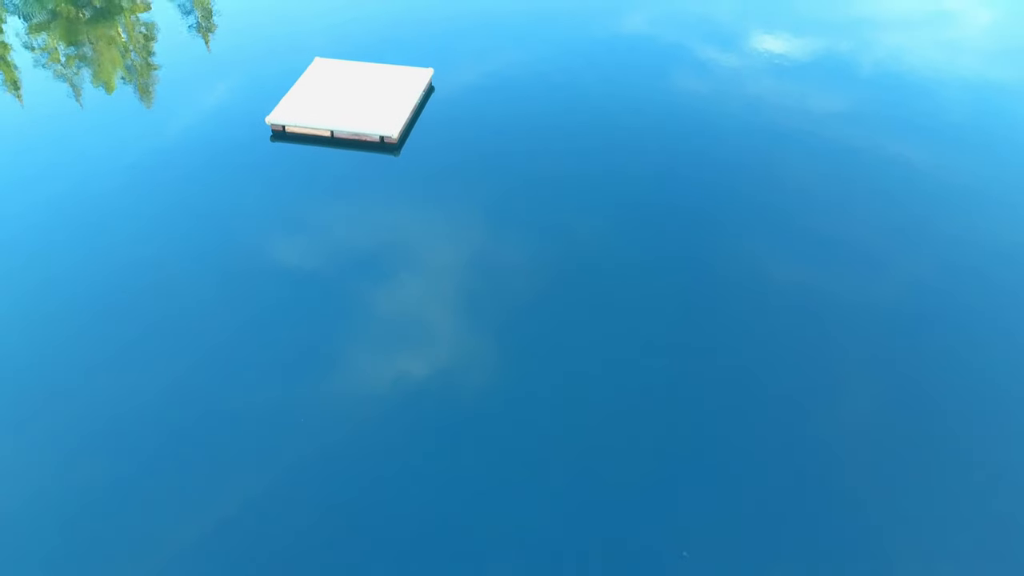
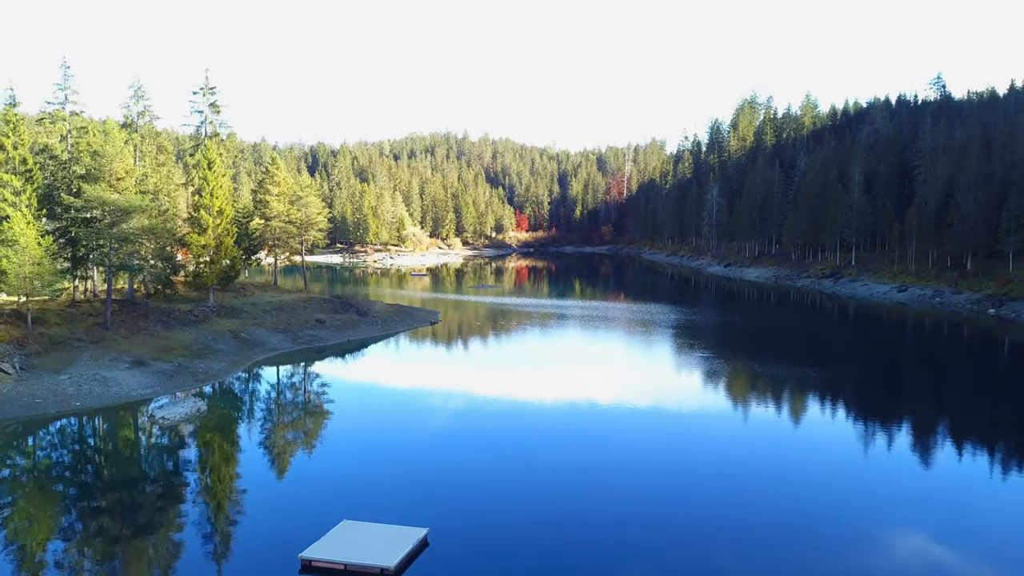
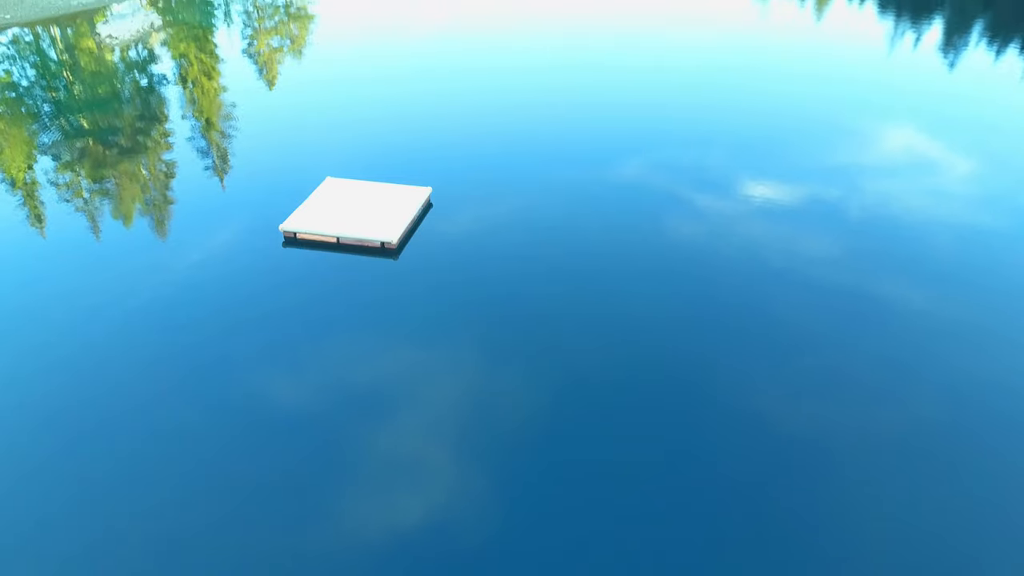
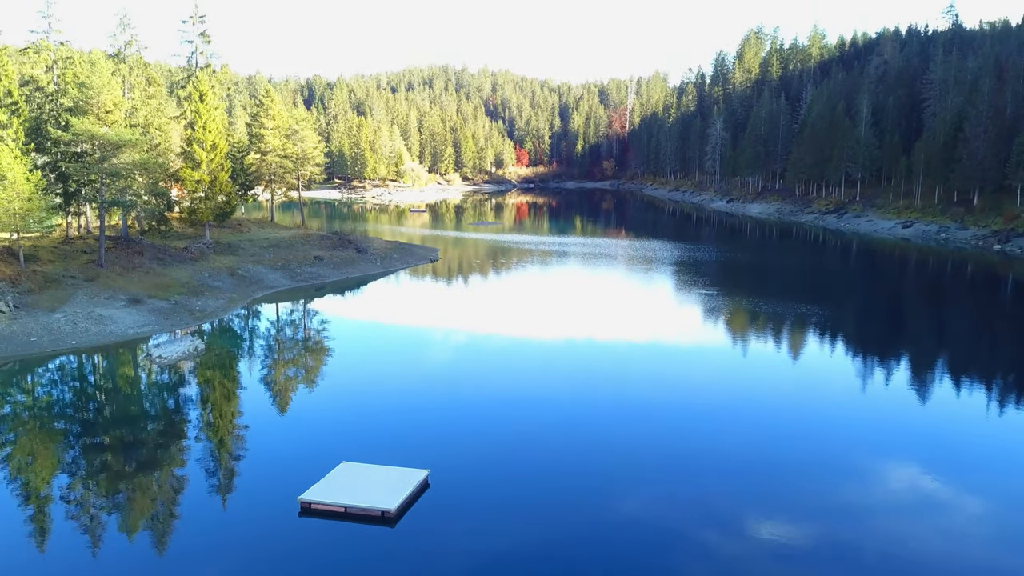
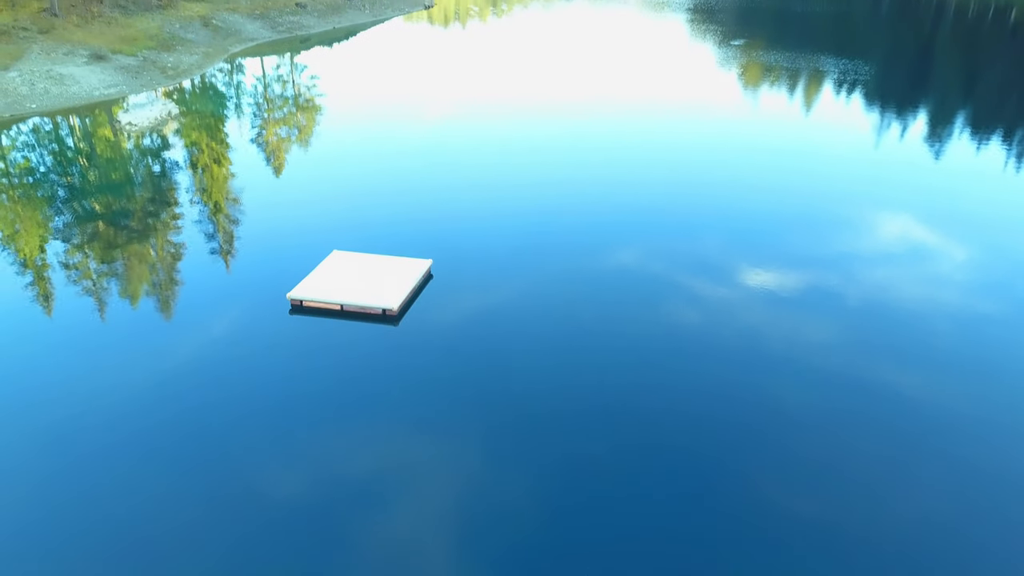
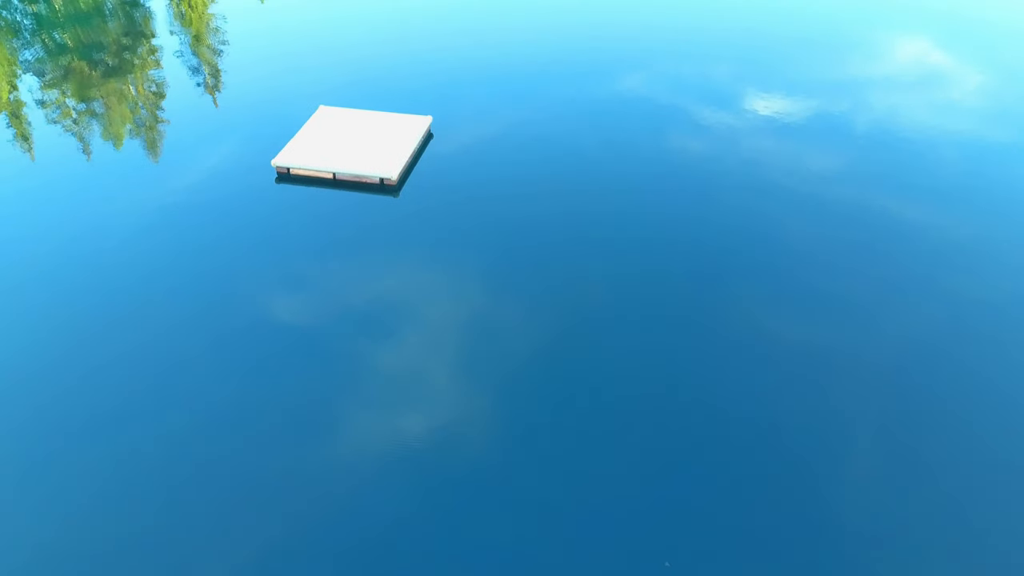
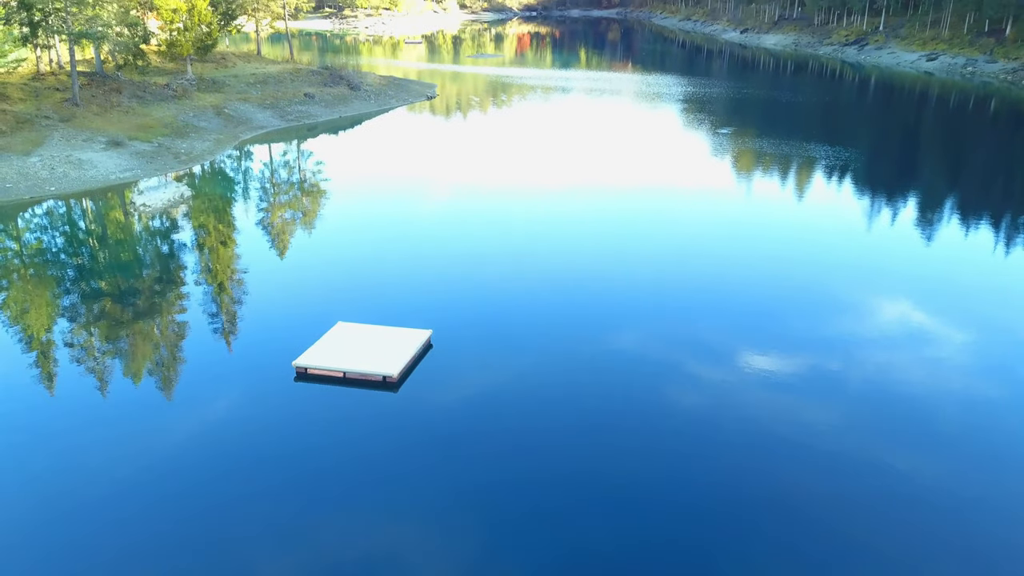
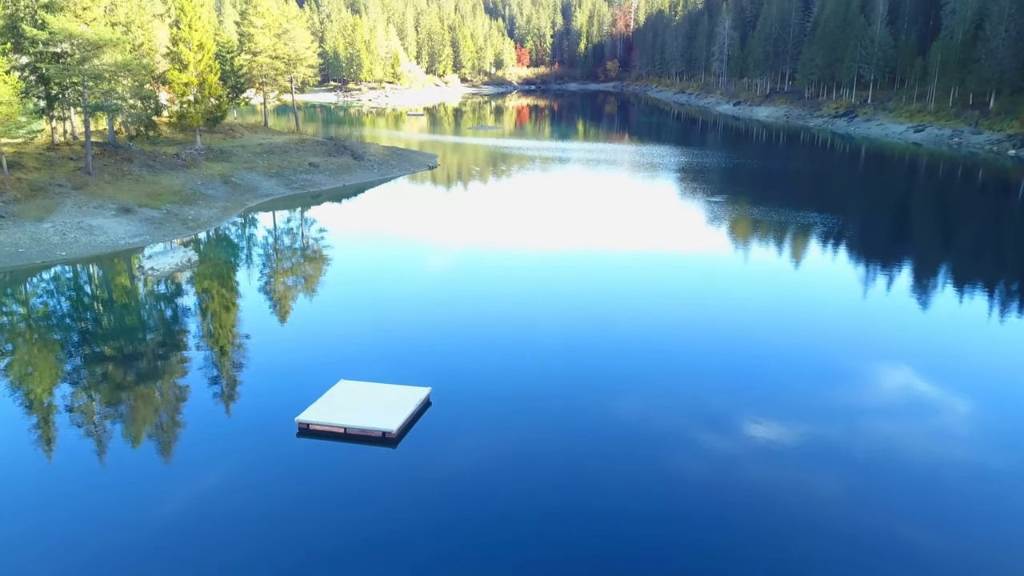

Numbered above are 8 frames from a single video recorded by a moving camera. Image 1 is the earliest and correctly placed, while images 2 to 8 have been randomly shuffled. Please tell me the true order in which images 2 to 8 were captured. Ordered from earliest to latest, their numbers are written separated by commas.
6, 3, 5, 7, 8, 4, 2
